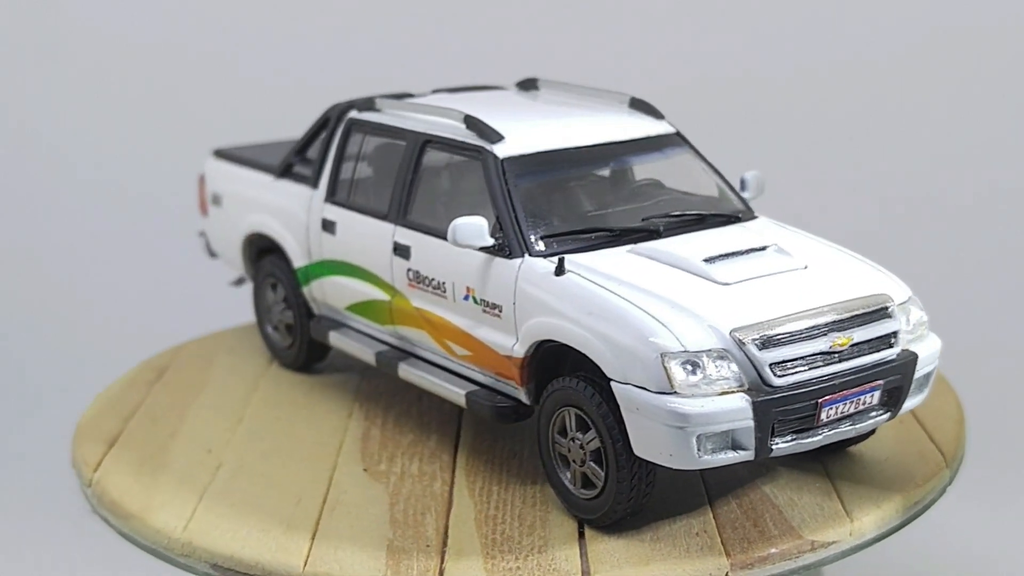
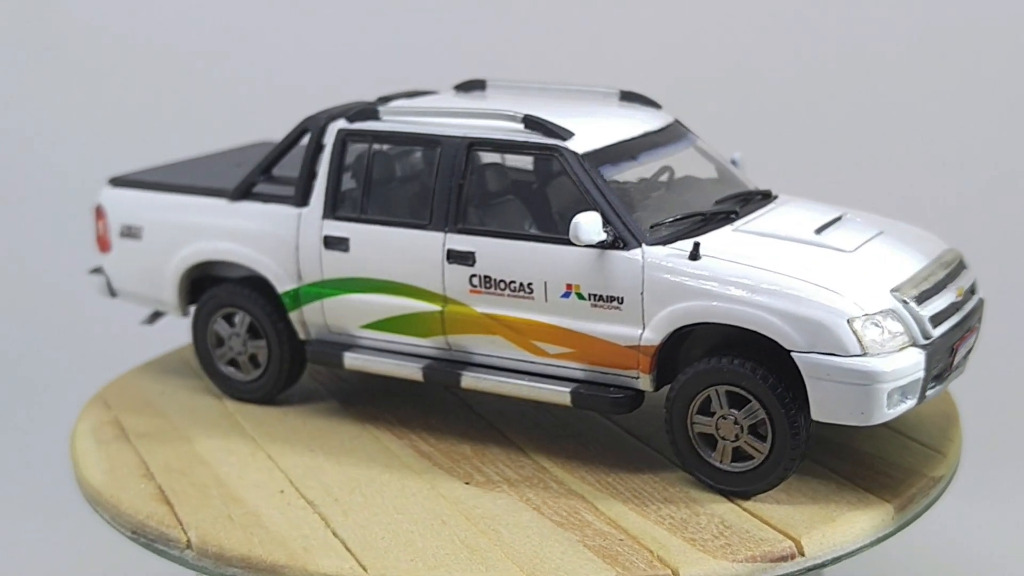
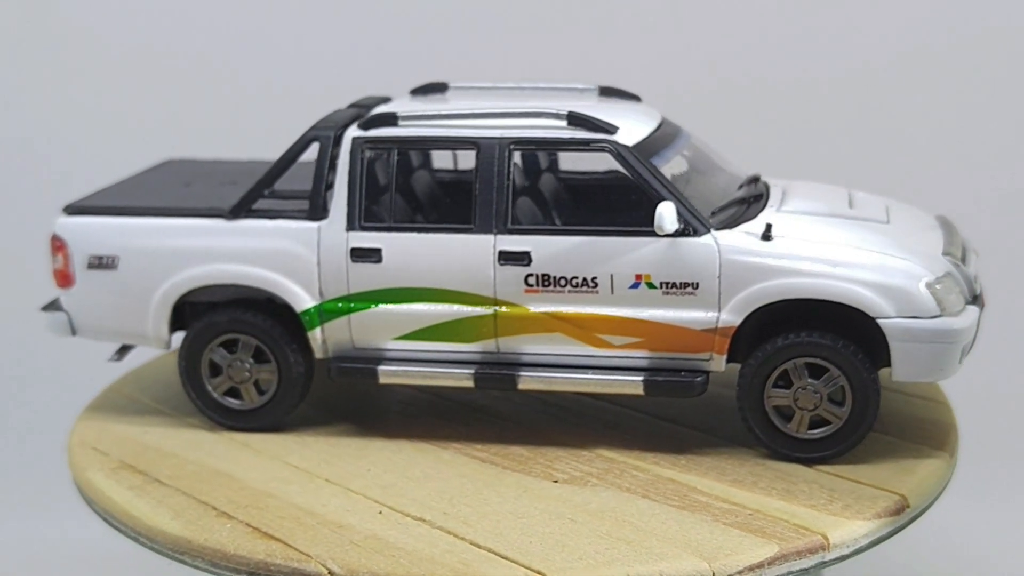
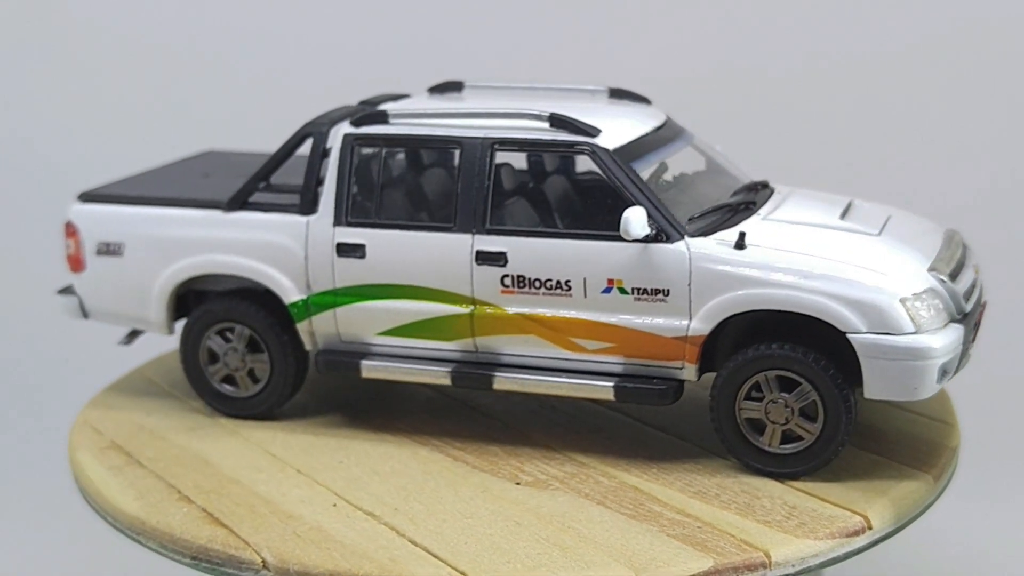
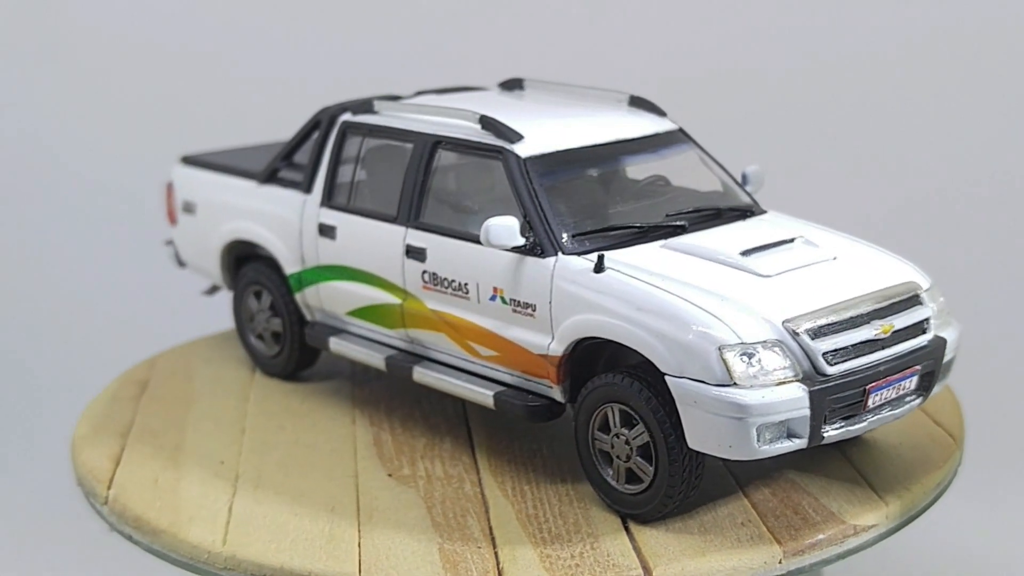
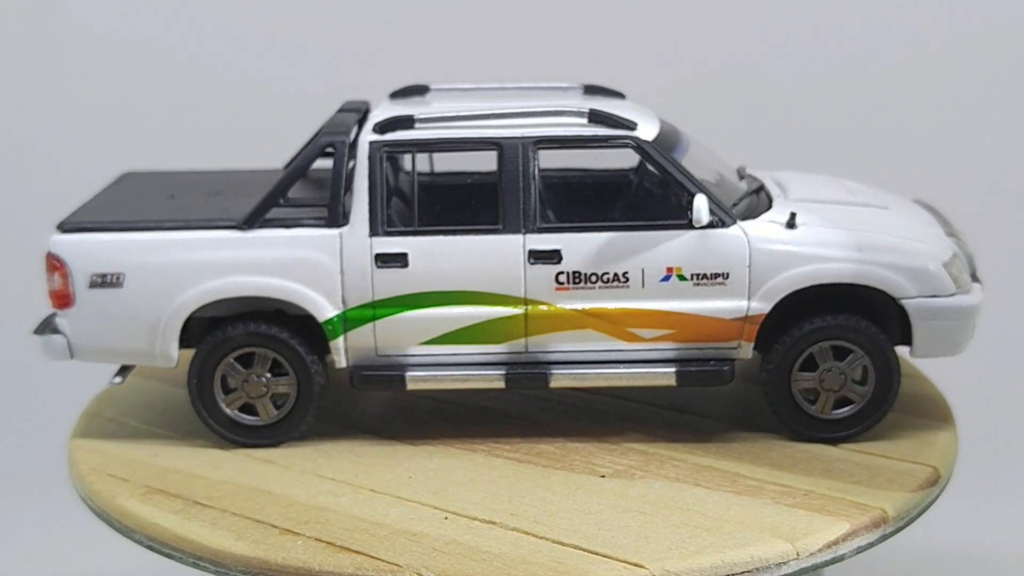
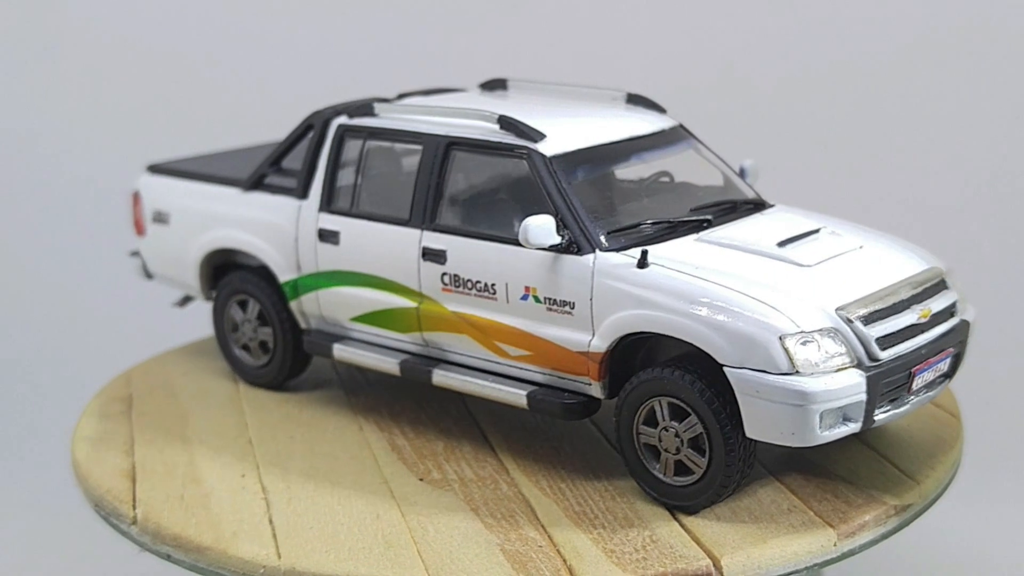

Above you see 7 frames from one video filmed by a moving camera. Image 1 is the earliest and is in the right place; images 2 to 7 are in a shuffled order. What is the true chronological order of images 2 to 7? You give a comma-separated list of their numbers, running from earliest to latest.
5, 7, 2, 4, 3, 6
